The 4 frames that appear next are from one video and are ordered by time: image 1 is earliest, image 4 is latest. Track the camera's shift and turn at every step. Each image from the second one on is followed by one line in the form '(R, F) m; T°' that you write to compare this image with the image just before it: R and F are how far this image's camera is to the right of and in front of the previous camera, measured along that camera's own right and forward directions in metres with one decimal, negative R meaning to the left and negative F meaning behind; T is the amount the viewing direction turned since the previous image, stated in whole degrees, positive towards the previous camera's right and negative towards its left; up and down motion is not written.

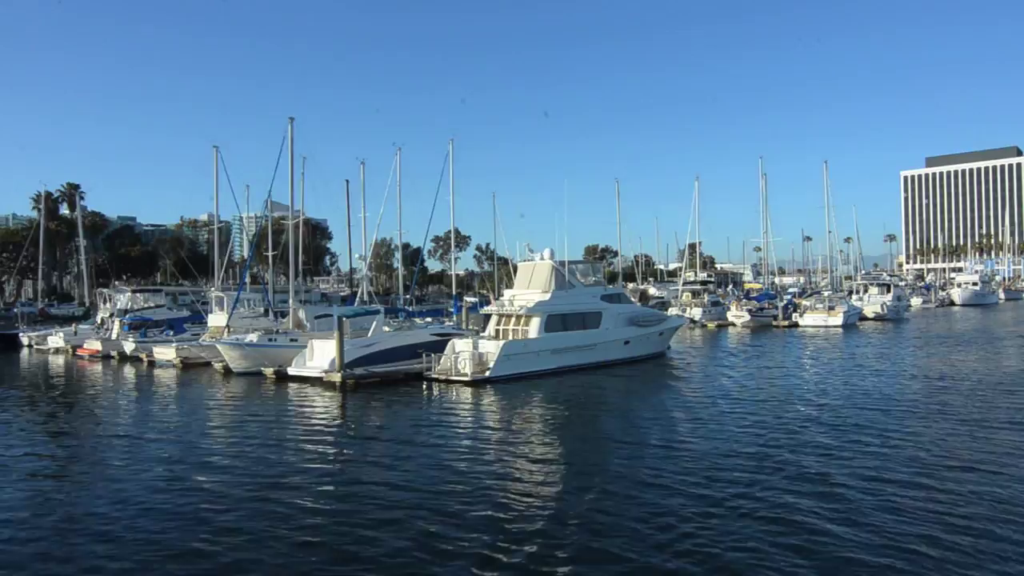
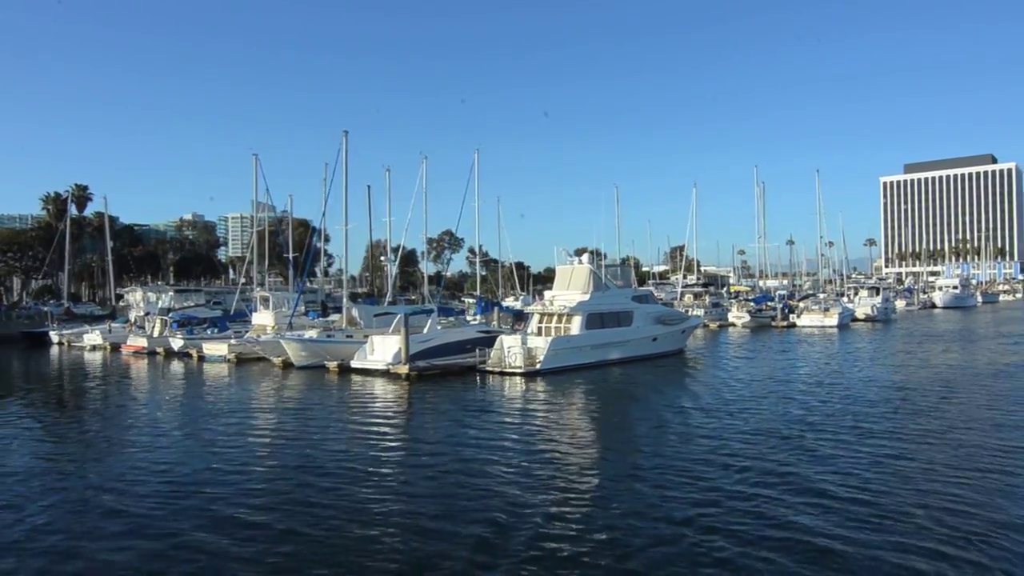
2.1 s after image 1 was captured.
(-2.0, -2.3) m; +1°
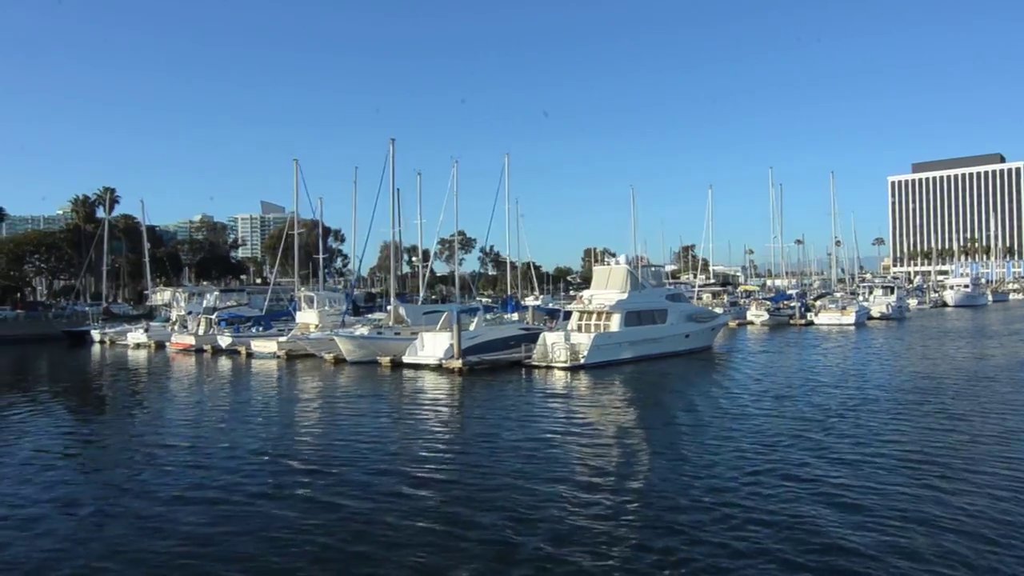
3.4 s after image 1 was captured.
(-1.3, -1.5) m; 0°
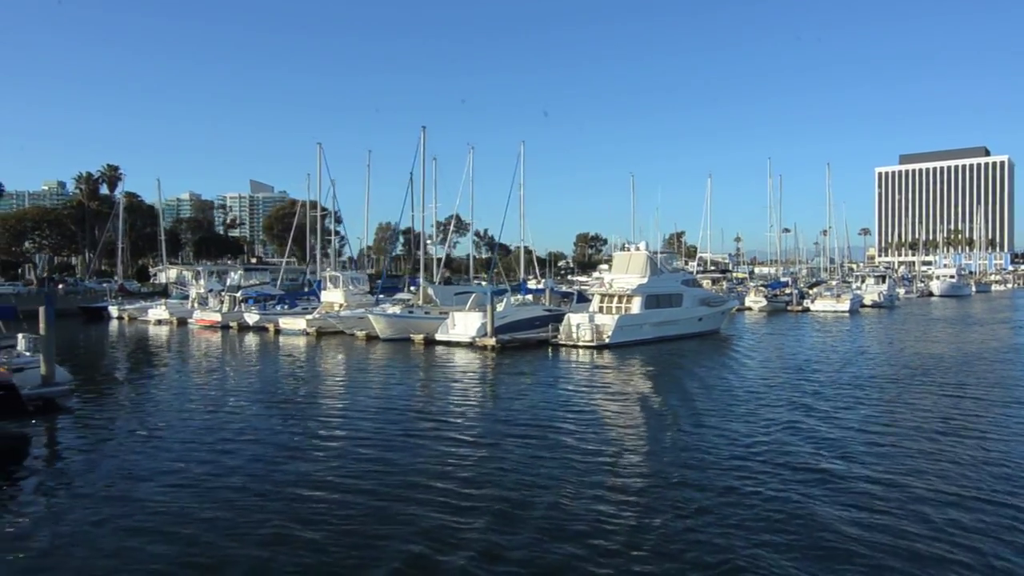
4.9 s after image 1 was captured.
(-1.5, -1.6) m; +1°
